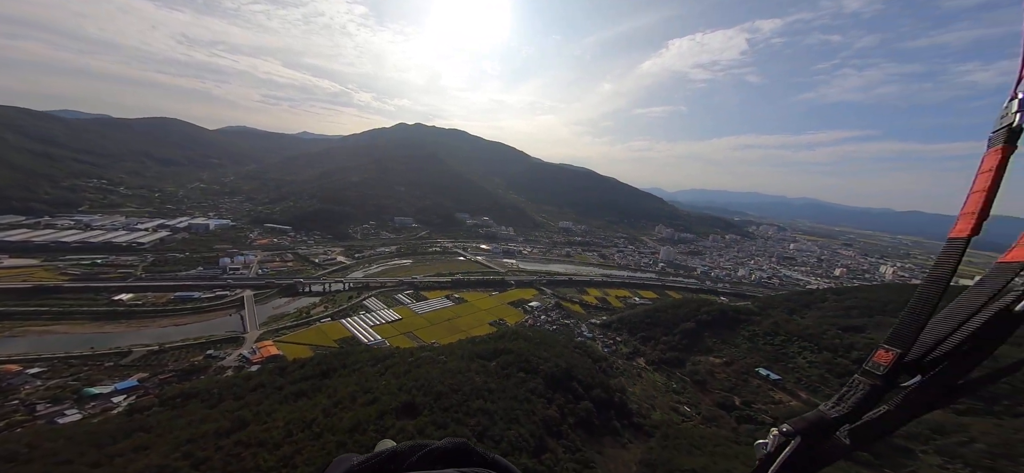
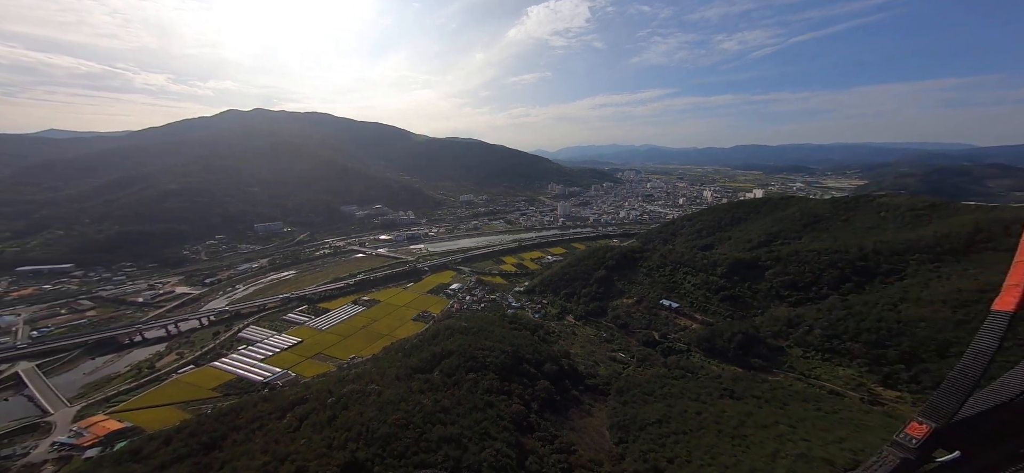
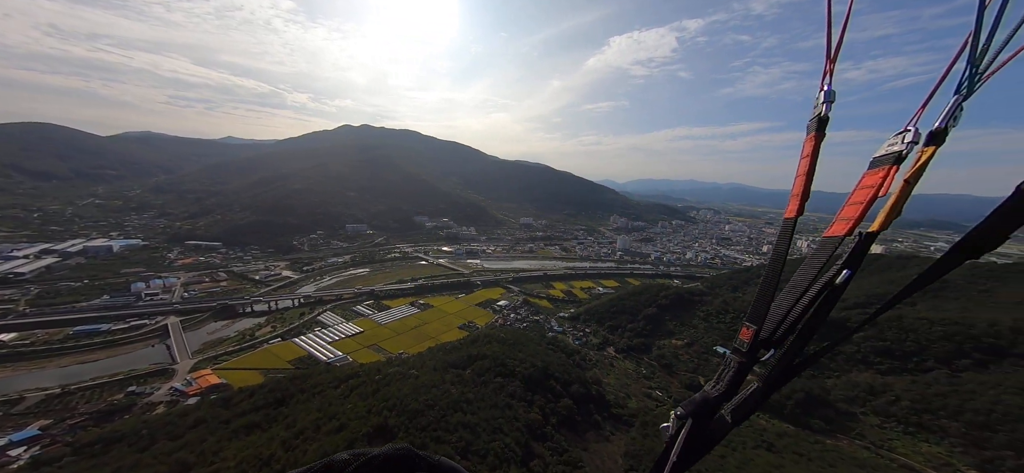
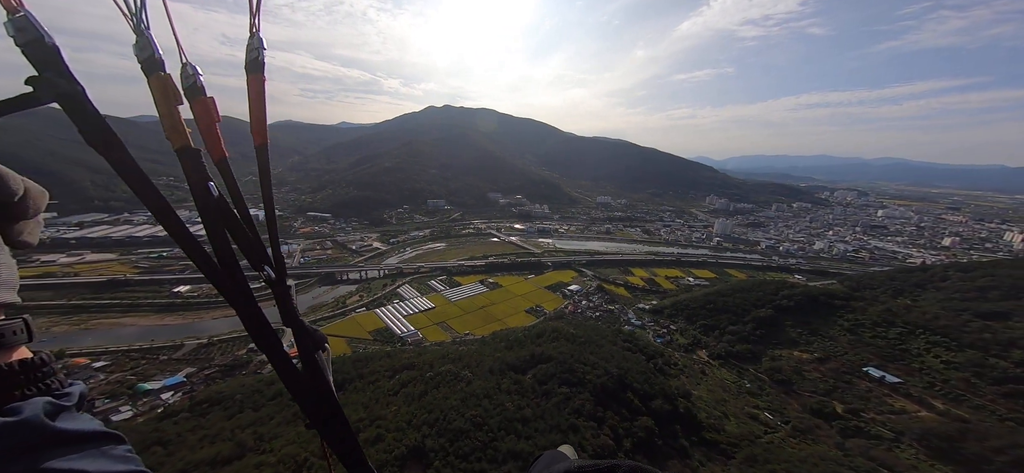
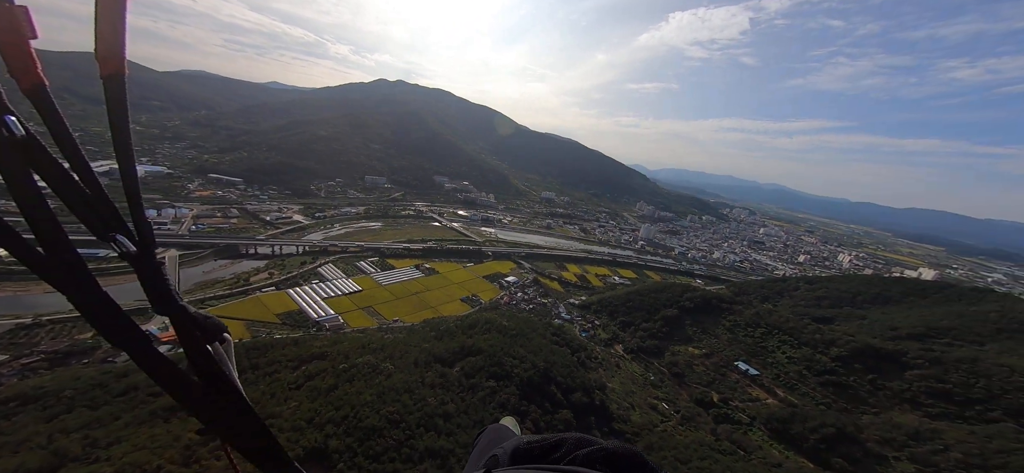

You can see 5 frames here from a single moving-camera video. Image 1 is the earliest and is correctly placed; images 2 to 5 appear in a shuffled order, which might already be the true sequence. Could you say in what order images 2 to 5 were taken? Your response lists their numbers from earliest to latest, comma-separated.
3, 2, 4, 5
